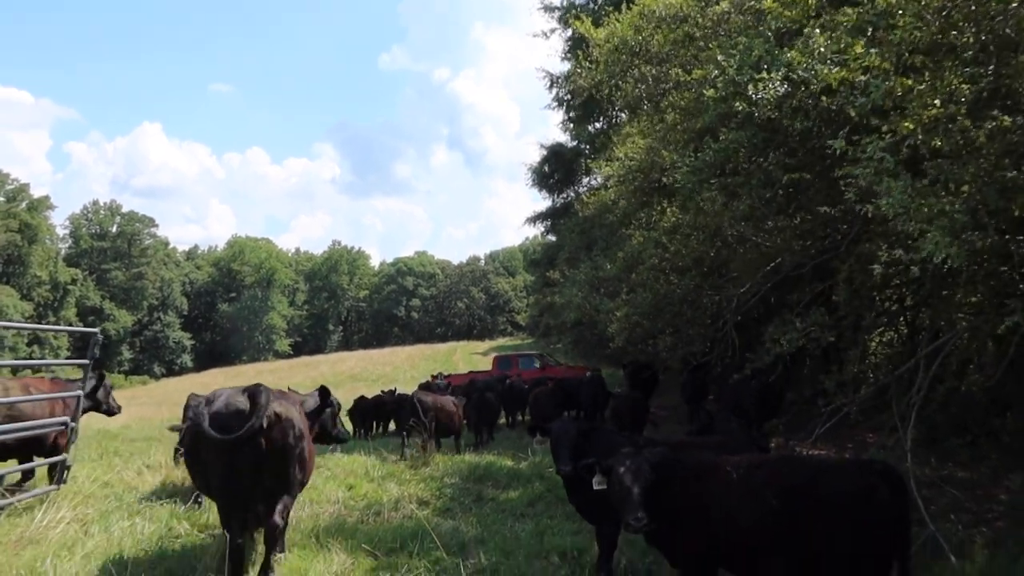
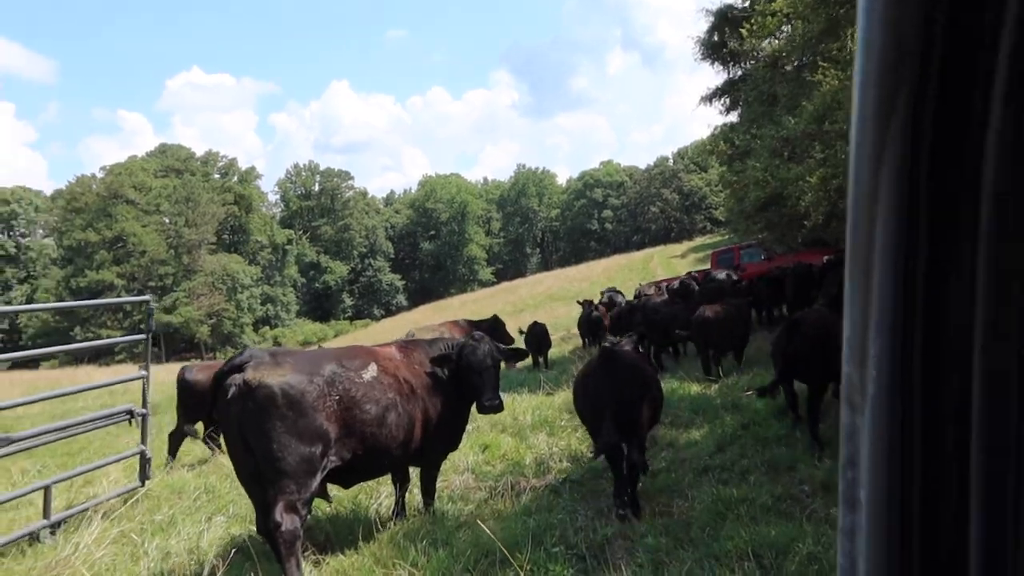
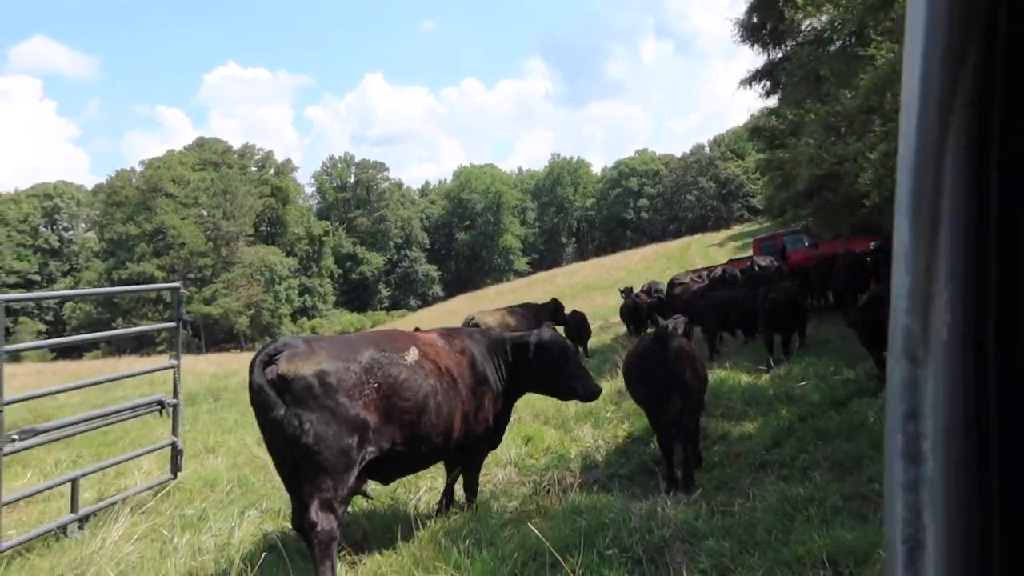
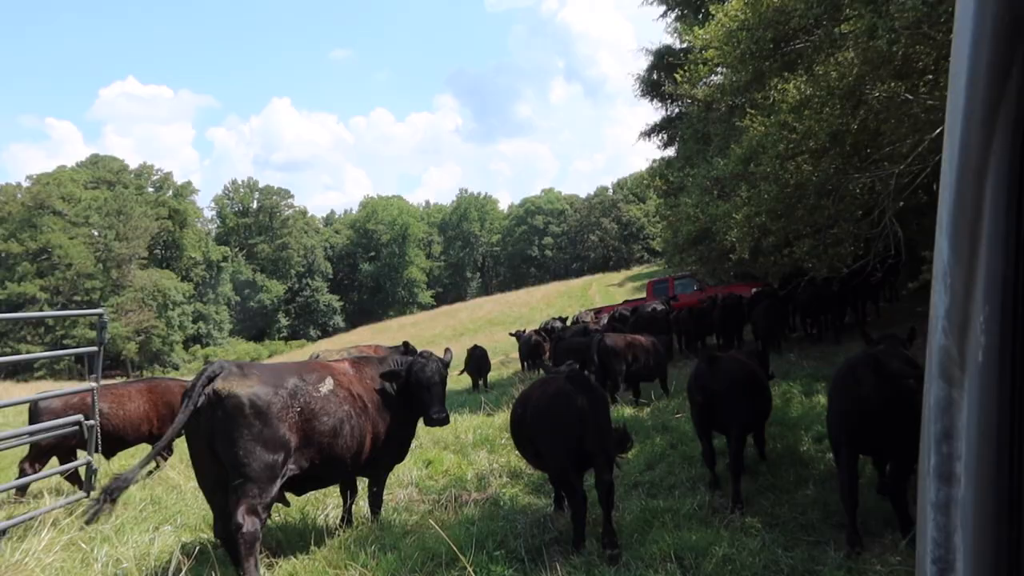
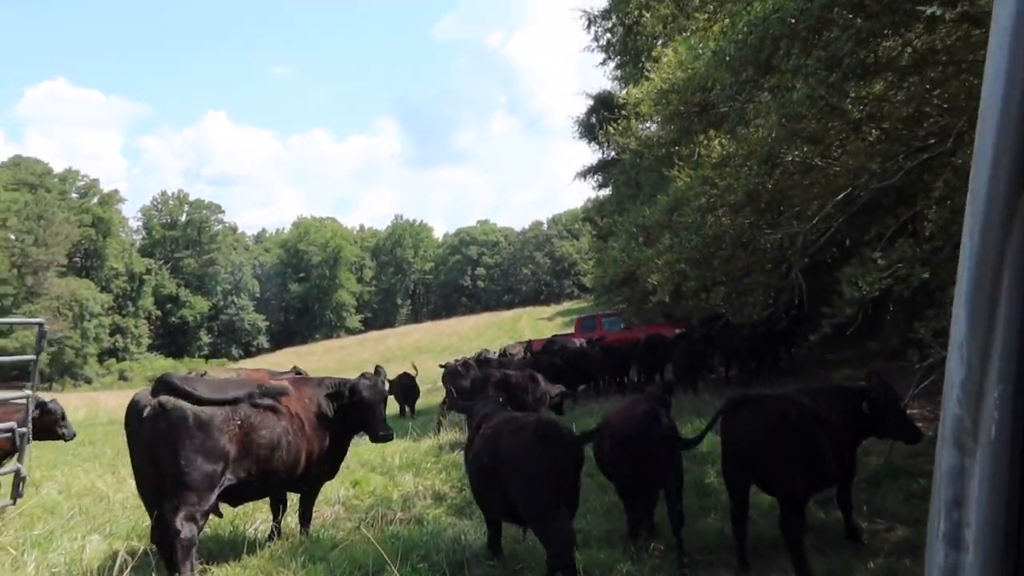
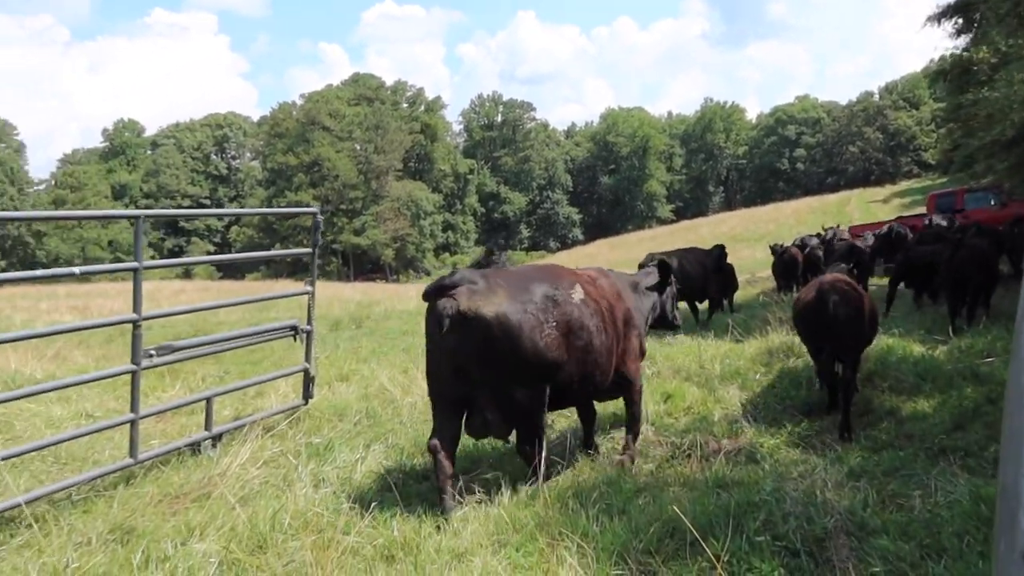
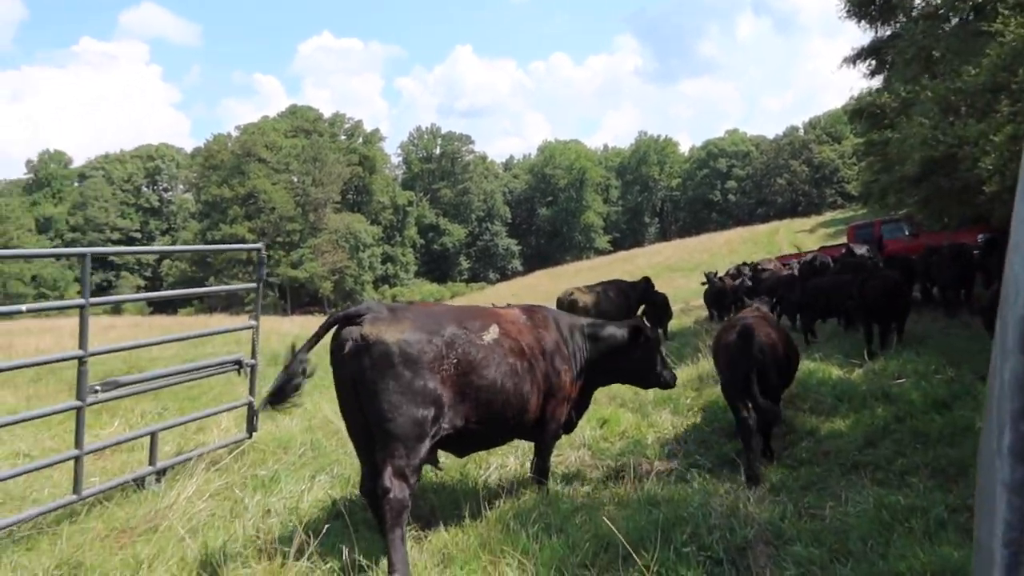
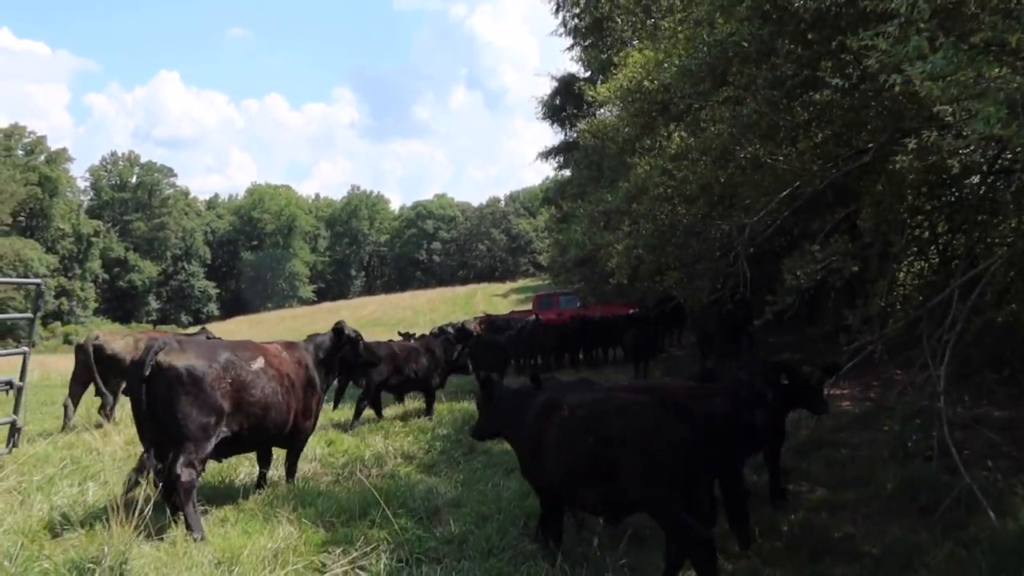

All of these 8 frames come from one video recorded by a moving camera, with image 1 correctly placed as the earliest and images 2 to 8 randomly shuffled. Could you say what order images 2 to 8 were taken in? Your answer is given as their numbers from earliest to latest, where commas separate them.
8, 5, 4, 2, 3, 7, 6
